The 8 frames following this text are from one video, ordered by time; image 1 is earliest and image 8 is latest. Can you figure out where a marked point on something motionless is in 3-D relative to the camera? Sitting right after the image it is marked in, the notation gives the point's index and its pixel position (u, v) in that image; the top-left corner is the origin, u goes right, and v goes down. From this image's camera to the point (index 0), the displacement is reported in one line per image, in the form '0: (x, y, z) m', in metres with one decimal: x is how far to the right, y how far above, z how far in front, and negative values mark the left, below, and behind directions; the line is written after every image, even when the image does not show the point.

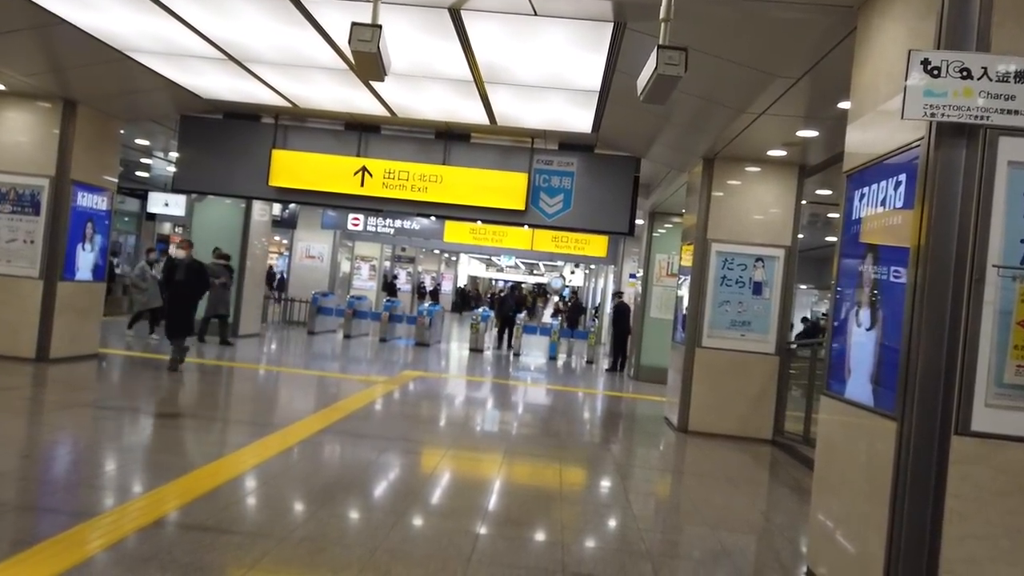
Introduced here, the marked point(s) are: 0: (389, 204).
0: (-1.5, +1.0, +8.7) m
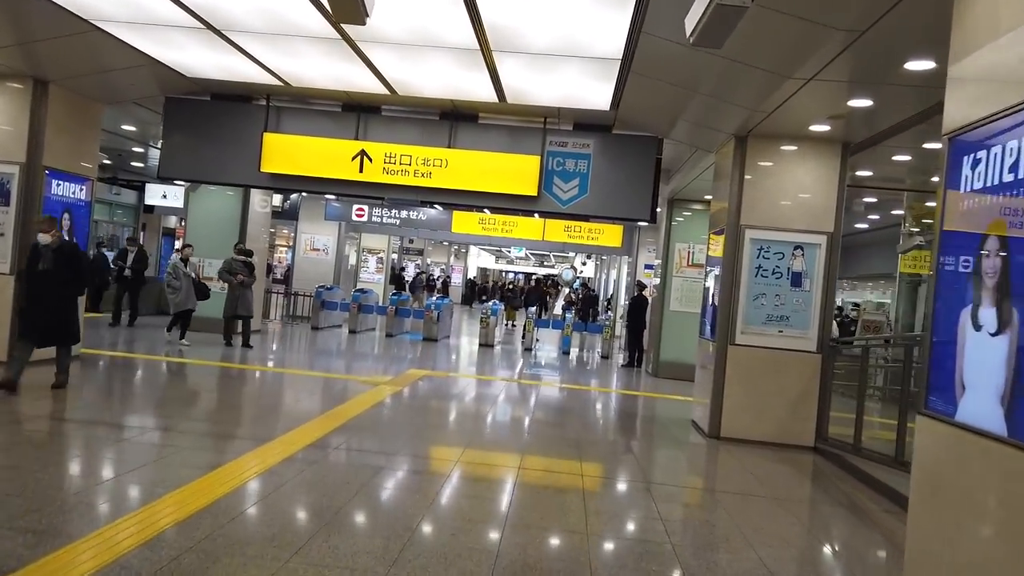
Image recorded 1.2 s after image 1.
0: (-1.4, +1.1, +8.0) m
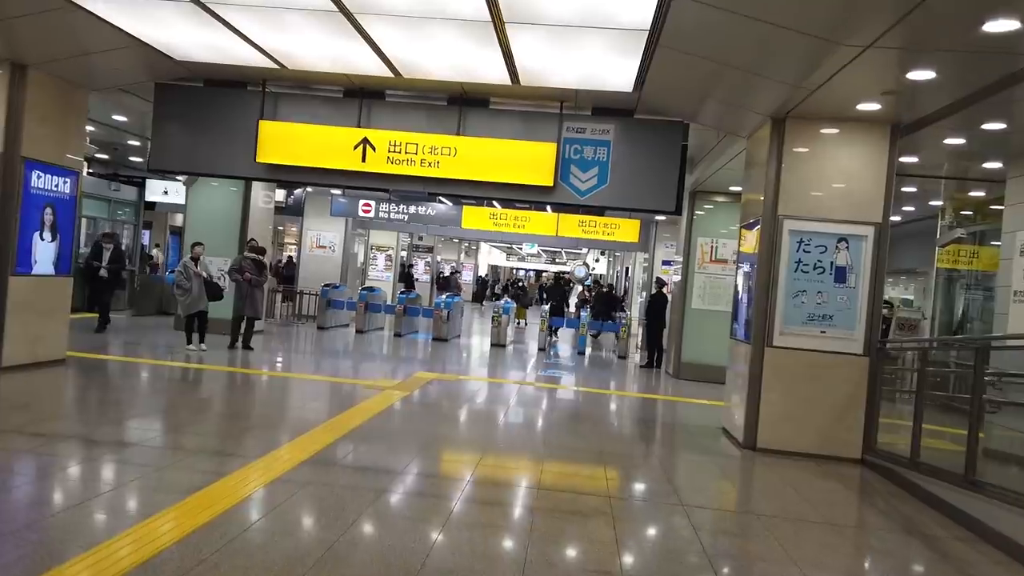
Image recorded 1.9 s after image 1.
0: (-1.3, +1.1, +7.5) m
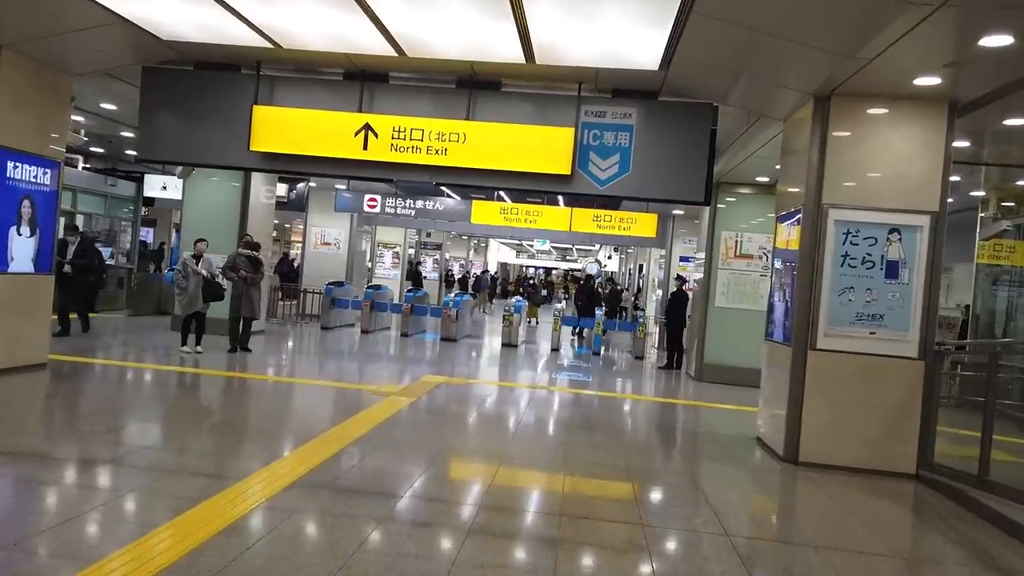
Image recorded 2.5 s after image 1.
0: (-1.1, +1.1, +6.9) m
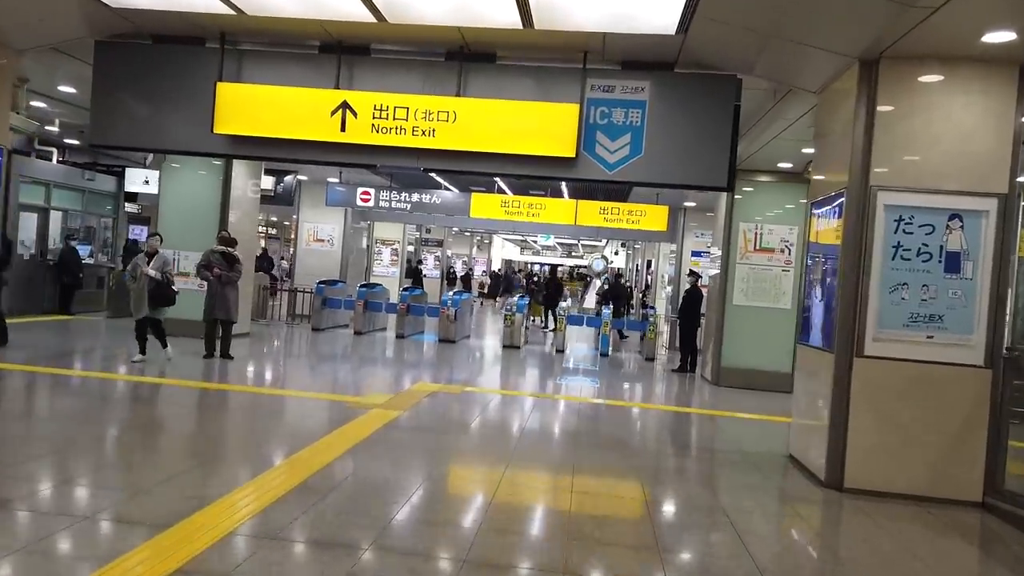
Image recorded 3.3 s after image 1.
0: (-1.2, +1.2, +6.1) m
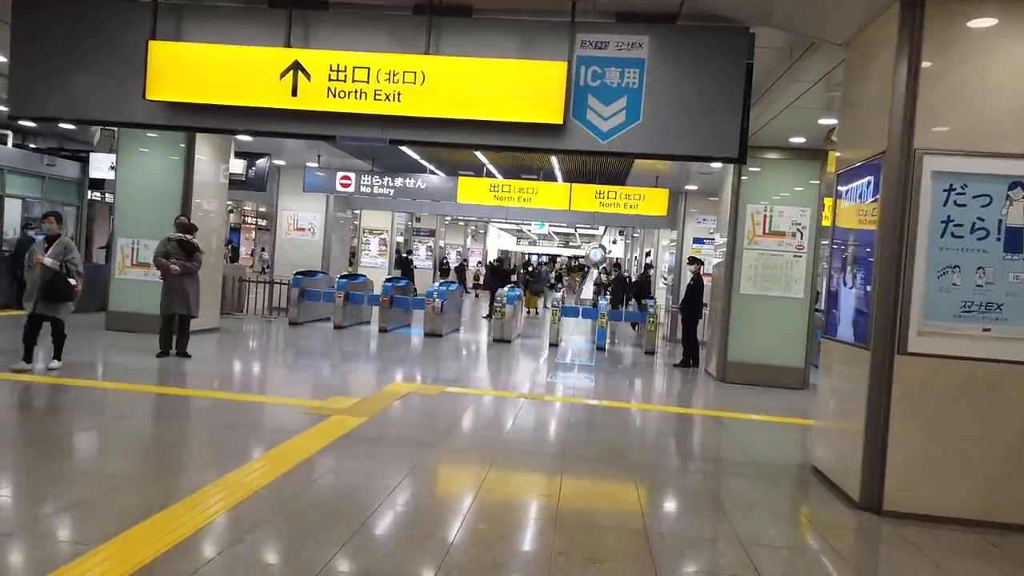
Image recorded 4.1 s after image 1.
0: (-1.3, +1.2, +5.3) m
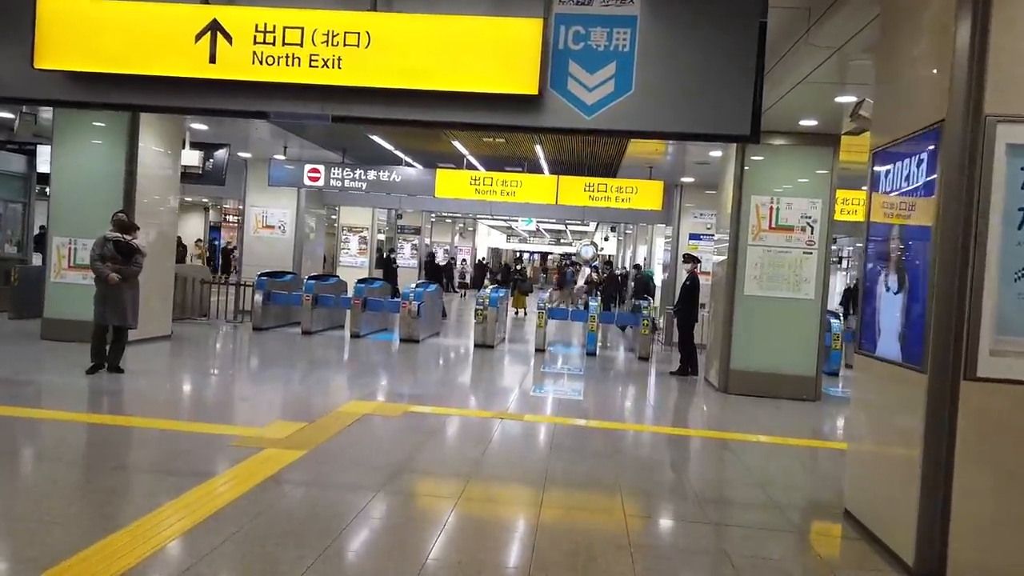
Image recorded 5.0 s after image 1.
0: (-1.5, +1.2, +4.4) m
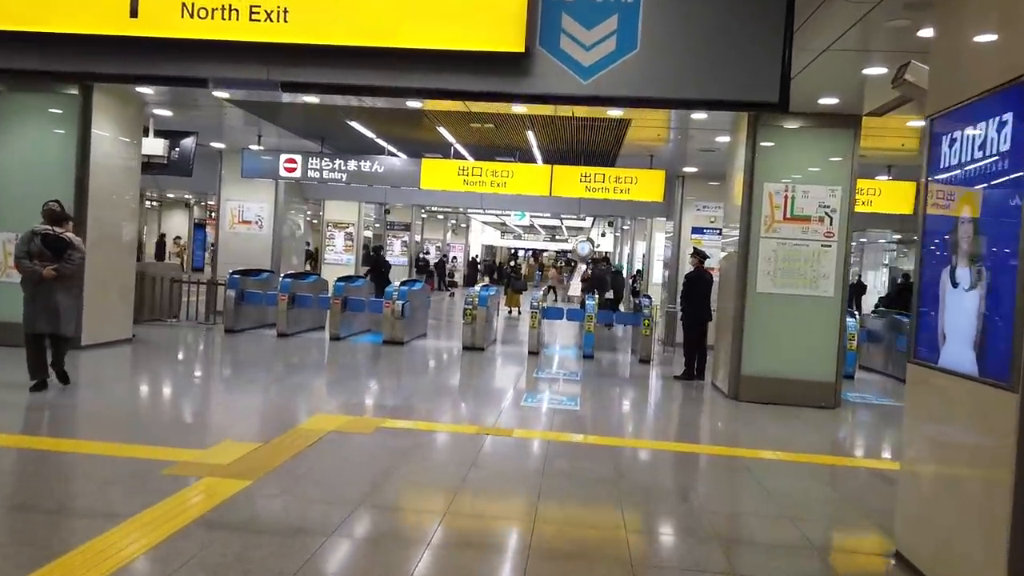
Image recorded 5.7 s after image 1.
0: (-1.6, +1.2, +3.7) m
